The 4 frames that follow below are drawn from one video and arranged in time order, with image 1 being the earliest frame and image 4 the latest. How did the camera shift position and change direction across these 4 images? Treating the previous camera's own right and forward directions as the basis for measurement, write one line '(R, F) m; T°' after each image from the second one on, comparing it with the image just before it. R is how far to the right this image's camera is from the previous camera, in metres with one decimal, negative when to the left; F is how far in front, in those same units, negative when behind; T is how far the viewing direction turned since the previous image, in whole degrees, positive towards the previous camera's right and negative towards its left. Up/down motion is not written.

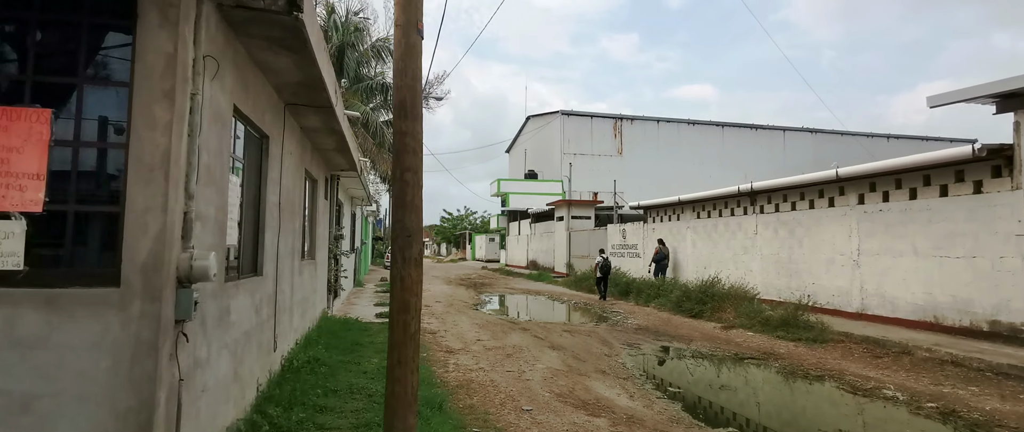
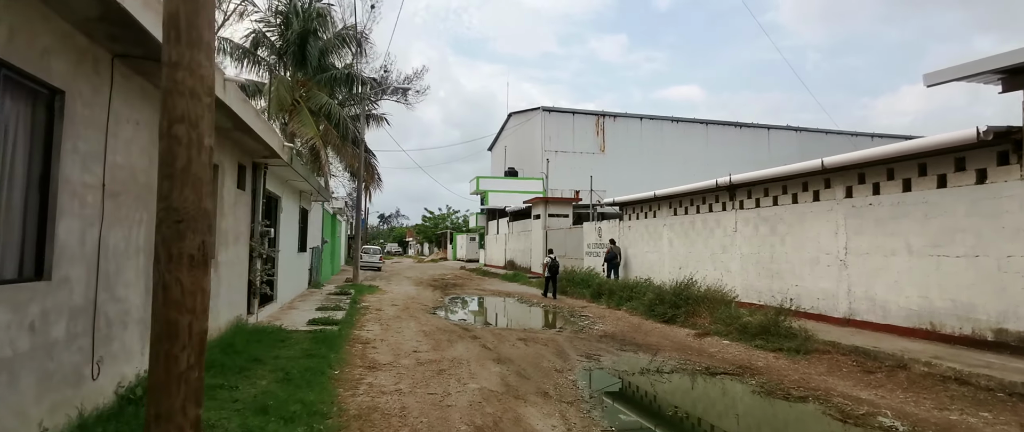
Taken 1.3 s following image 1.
(+0.7, +1.2) m; +1°
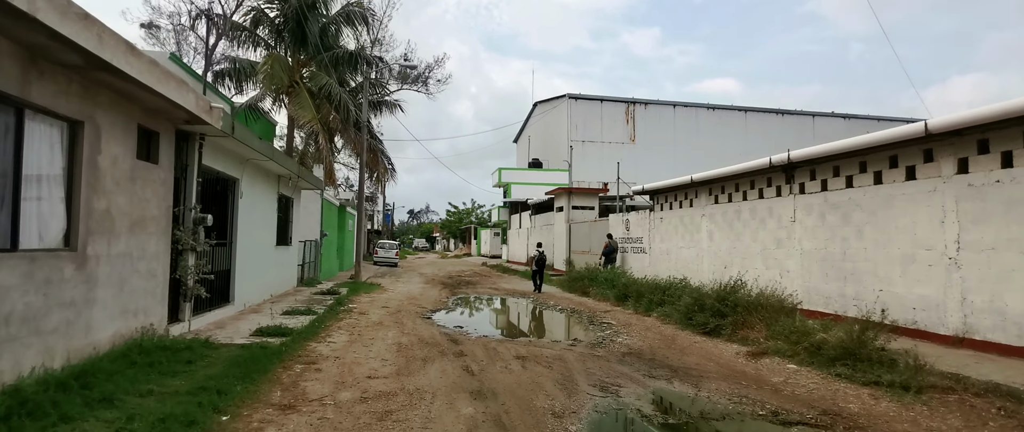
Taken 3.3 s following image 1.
(+0.5, +2.3) m; -3°
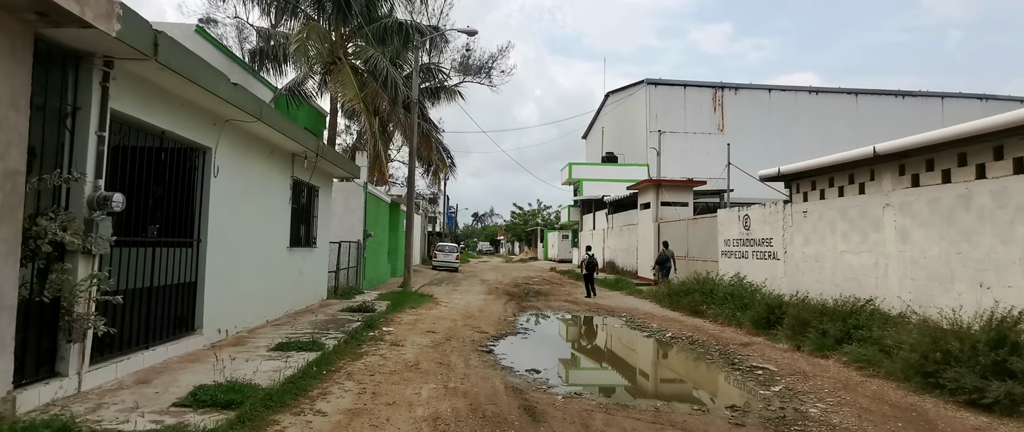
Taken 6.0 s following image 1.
(-0.5, +3.7) m; -7°
